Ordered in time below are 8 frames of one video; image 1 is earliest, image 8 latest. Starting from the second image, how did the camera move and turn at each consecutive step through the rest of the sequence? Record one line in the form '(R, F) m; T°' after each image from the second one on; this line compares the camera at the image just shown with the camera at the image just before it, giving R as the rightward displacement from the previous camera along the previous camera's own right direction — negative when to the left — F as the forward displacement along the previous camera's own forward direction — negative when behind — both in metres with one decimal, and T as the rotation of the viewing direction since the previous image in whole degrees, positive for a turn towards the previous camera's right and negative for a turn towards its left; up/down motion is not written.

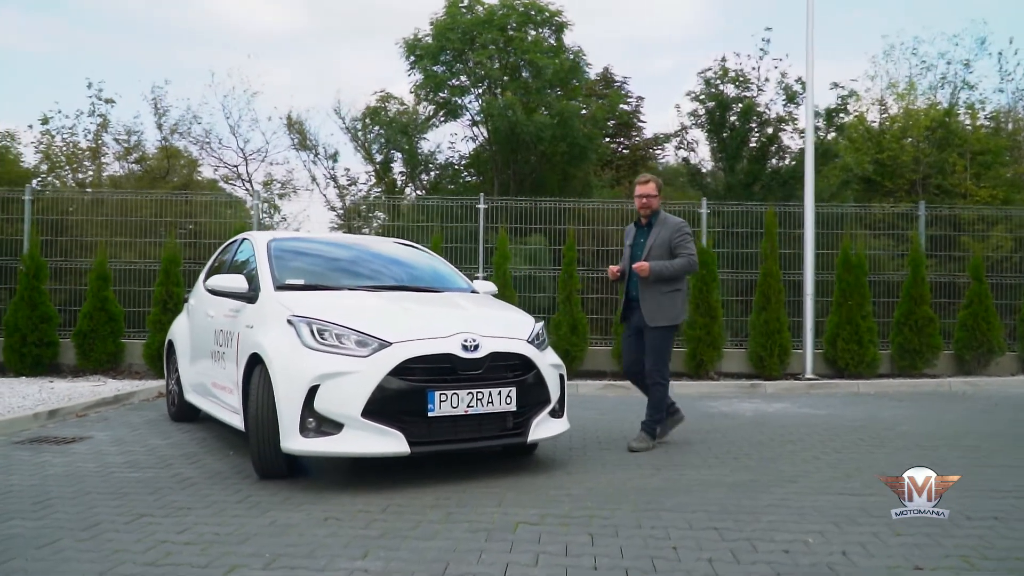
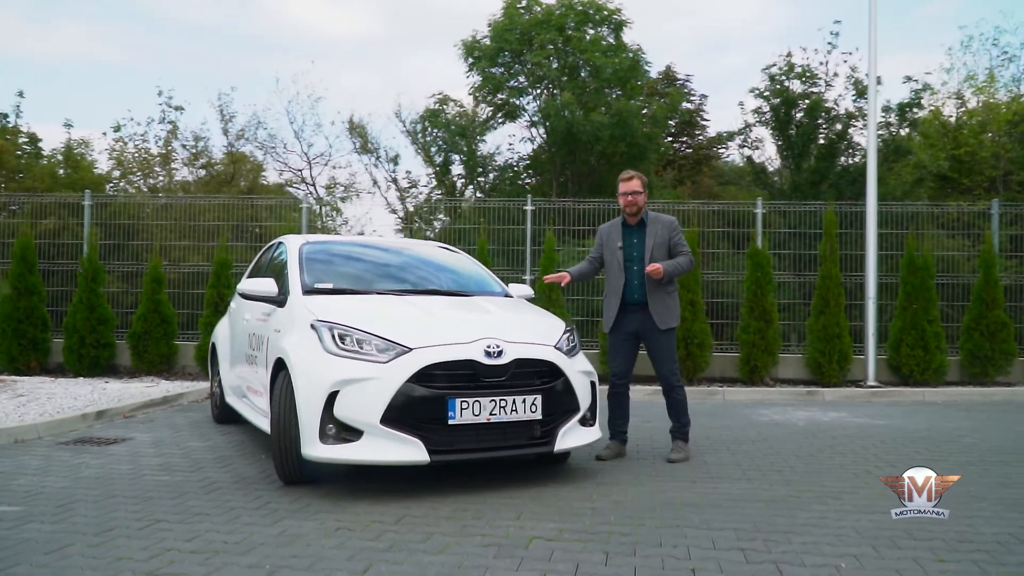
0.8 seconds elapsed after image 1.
(+0.3, +0.2) m; -5°
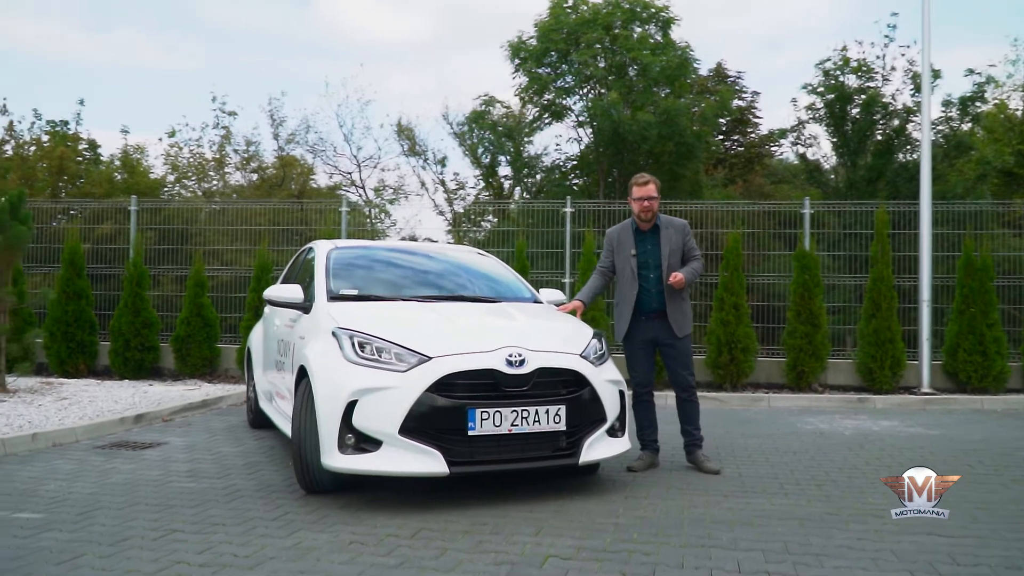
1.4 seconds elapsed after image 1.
(+0.2, +0.2) m; -4°
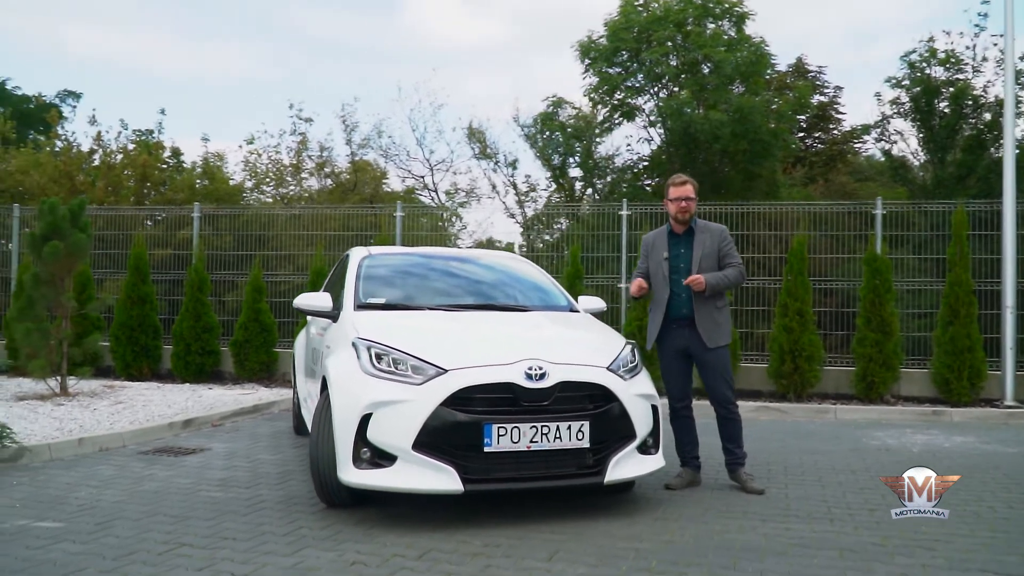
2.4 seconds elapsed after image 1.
(+0.4, +0.2) m; -5°
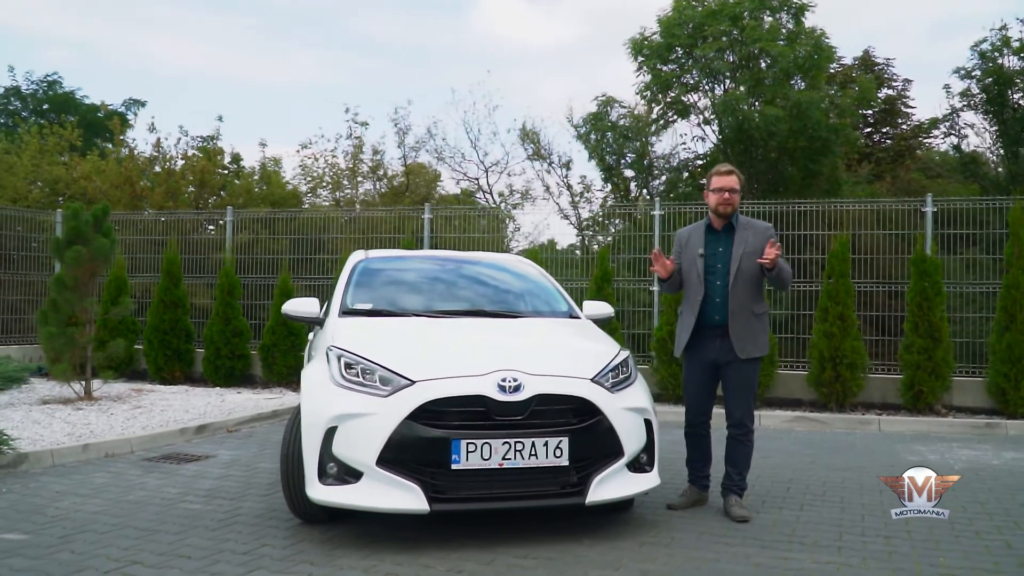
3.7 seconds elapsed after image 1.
(+0.5, +0.3) m; -5°
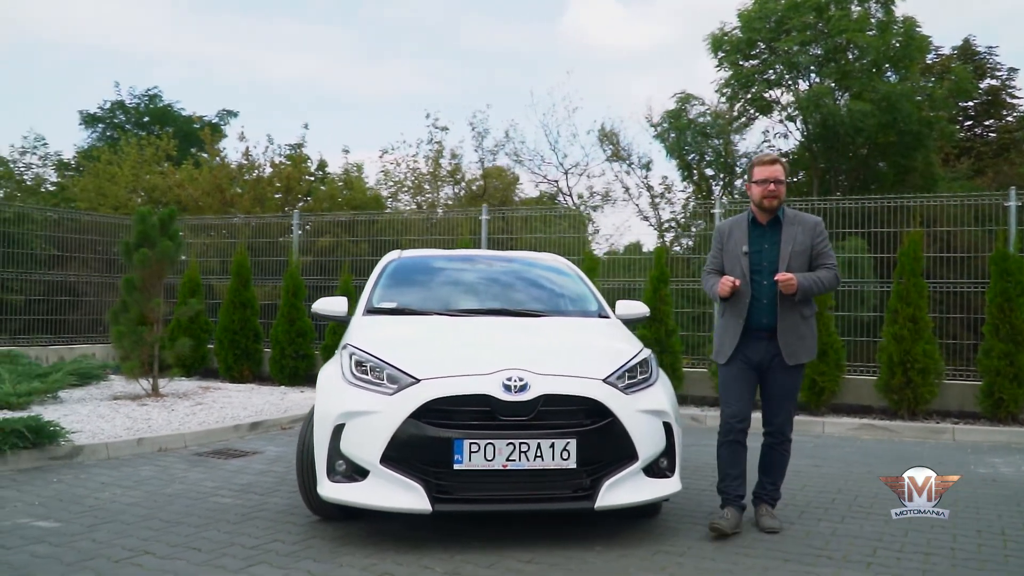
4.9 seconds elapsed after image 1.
(+0.5, +0.1) m; -6°
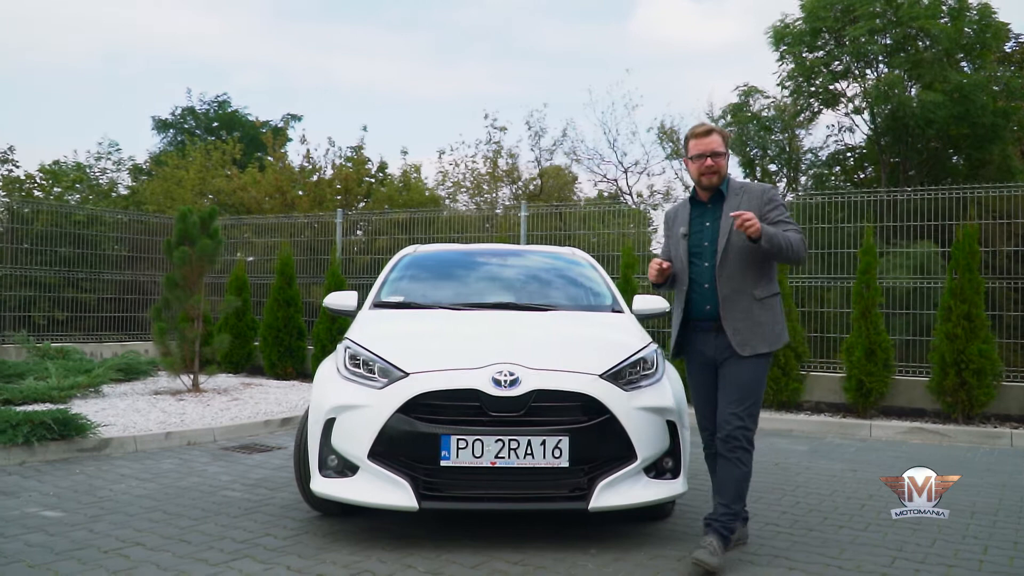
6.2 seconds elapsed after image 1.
(+0.4, +0.2) m; -5°
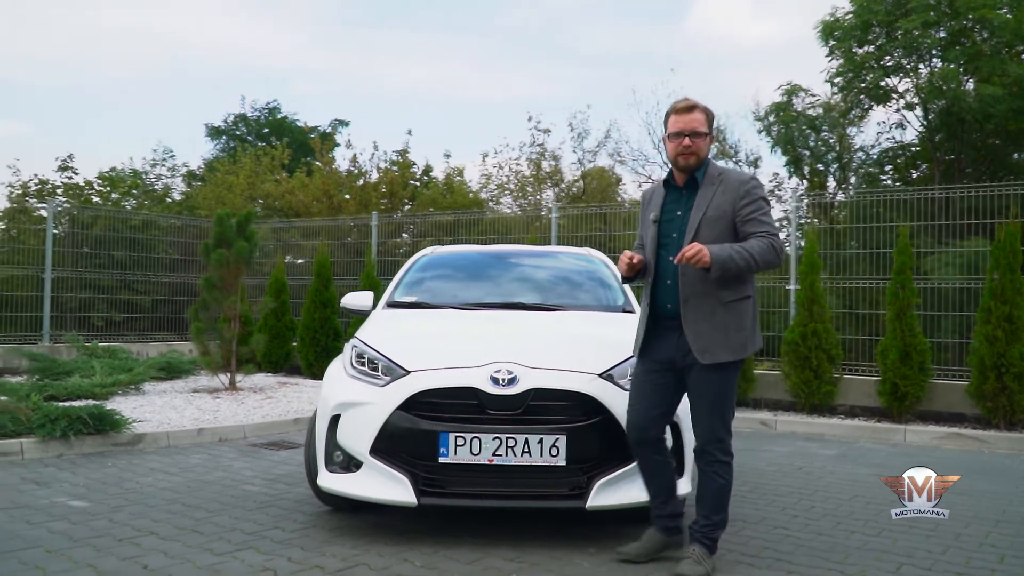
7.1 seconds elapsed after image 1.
(+0.3, 0.0) m; -3°
